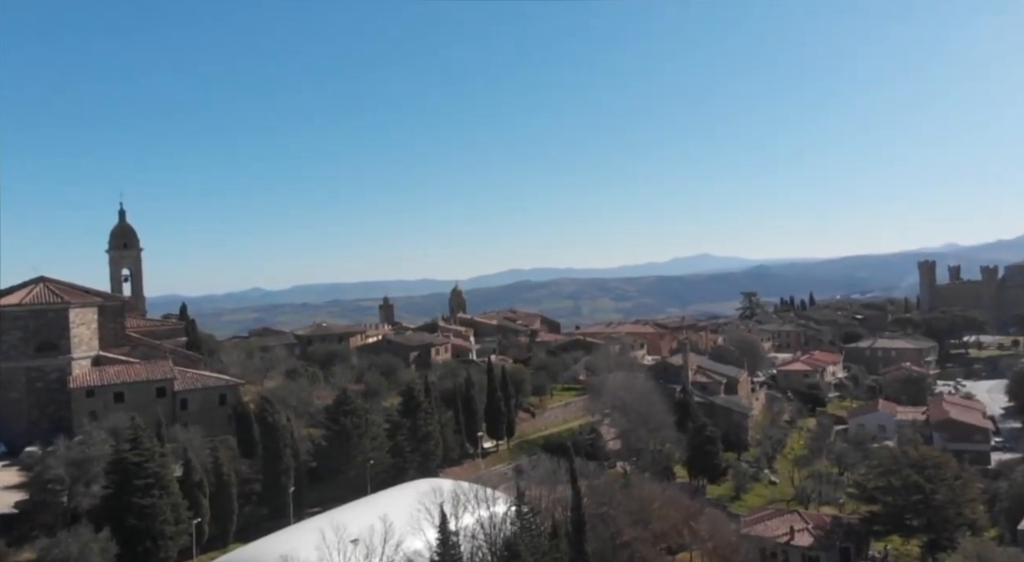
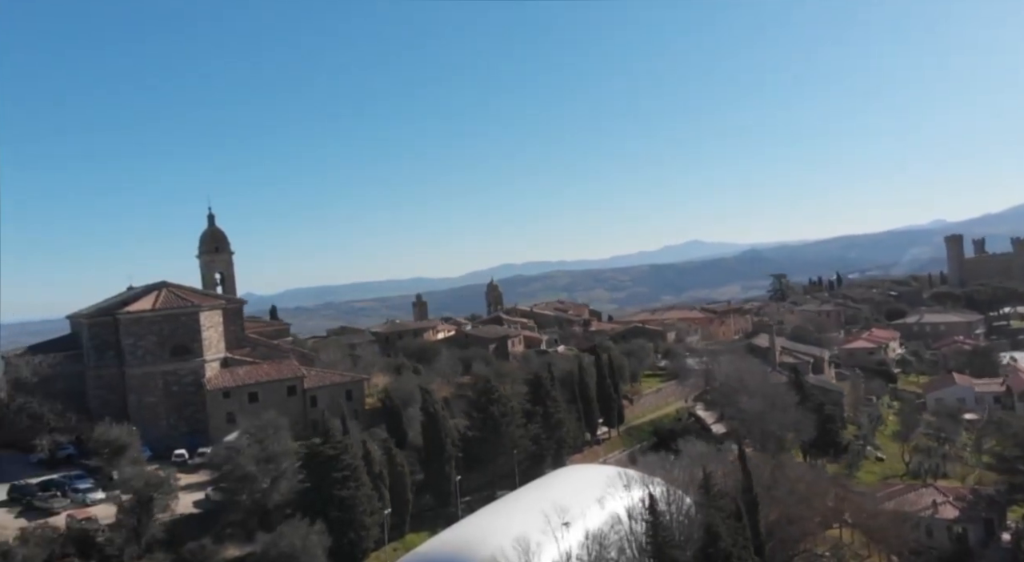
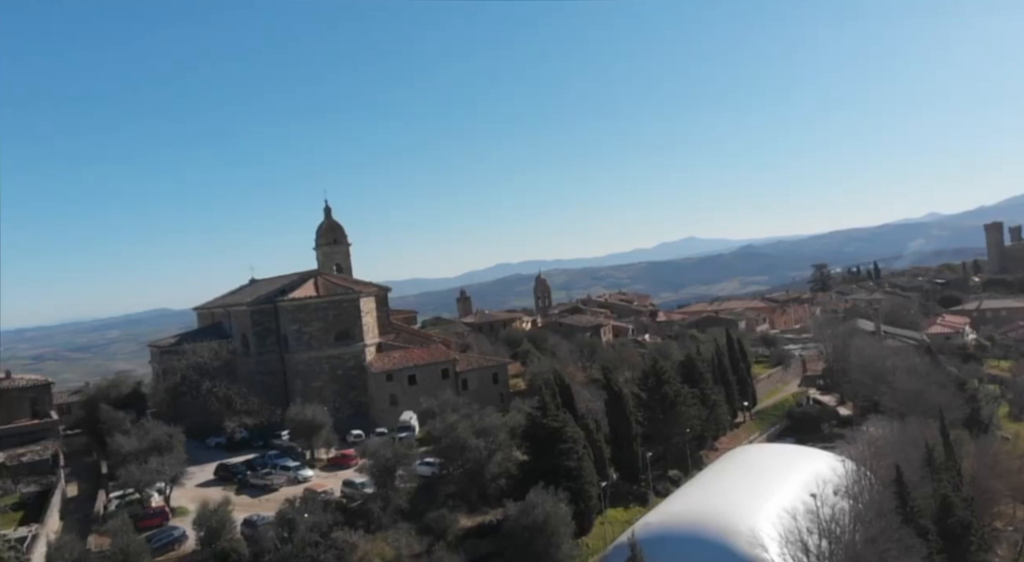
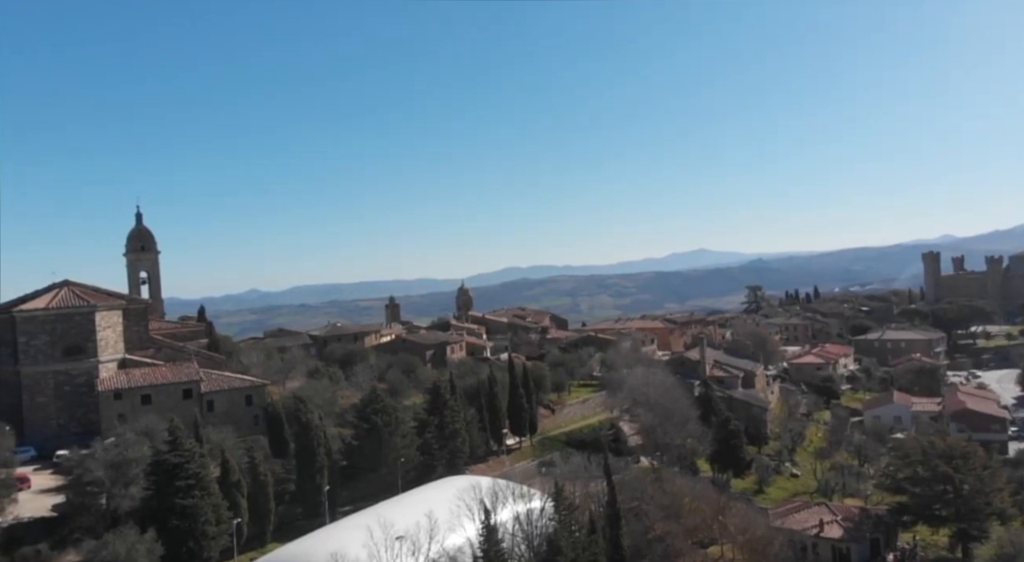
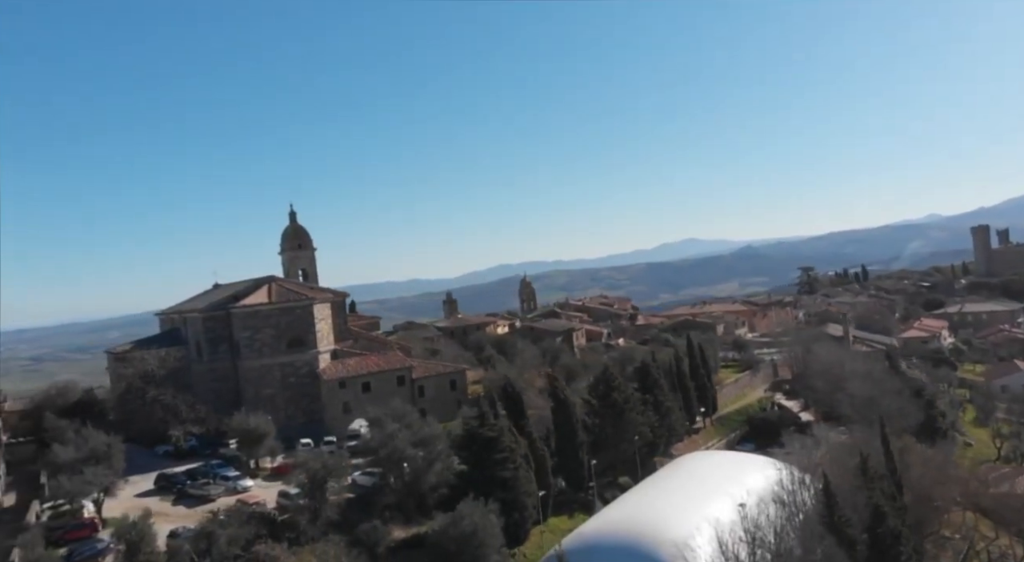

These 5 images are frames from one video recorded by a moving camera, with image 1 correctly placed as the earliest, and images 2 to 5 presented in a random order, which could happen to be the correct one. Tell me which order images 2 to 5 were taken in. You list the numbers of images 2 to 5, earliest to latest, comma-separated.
4, 2, 5, 3
